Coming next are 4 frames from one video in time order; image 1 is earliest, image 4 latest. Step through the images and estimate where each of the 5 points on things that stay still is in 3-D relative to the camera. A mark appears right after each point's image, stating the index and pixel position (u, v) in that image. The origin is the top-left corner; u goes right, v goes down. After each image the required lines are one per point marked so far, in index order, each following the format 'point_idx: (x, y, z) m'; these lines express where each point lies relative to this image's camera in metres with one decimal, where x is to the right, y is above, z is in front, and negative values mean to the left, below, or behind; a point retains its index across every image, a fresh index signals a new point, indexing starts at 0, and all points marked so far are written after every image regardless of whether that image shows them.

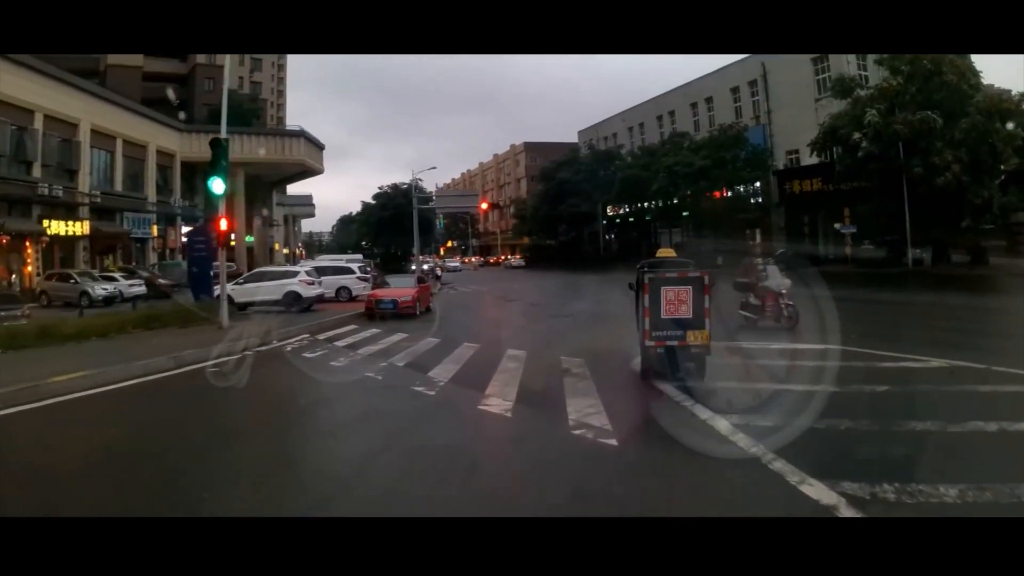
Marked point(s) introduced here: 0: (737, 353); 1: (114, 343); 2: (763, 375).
0: (+3.7, -1.2, +12.6) m
1: (-6.9, -1.0, +12.9) m
2: (+3.5, -1.3, +10.8) m
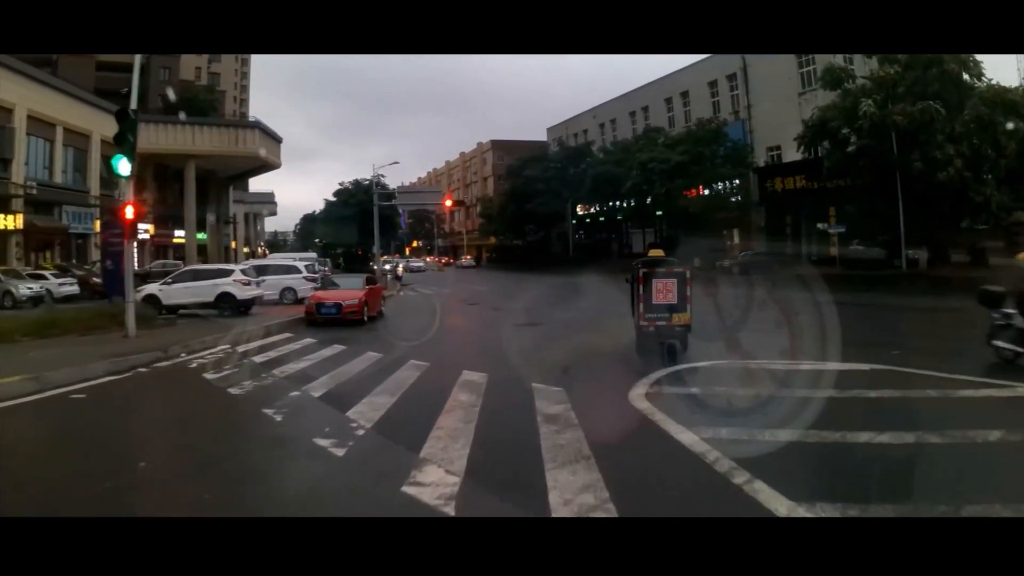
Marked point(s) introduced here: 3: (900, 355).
0: (+3.2, -1.2, +11.8) m
1: (-7.4, -1.0, +11.7) m
2: (+3.1, -1.4, +10.1) m
3: (+6.2, -1.0, +12.2) m
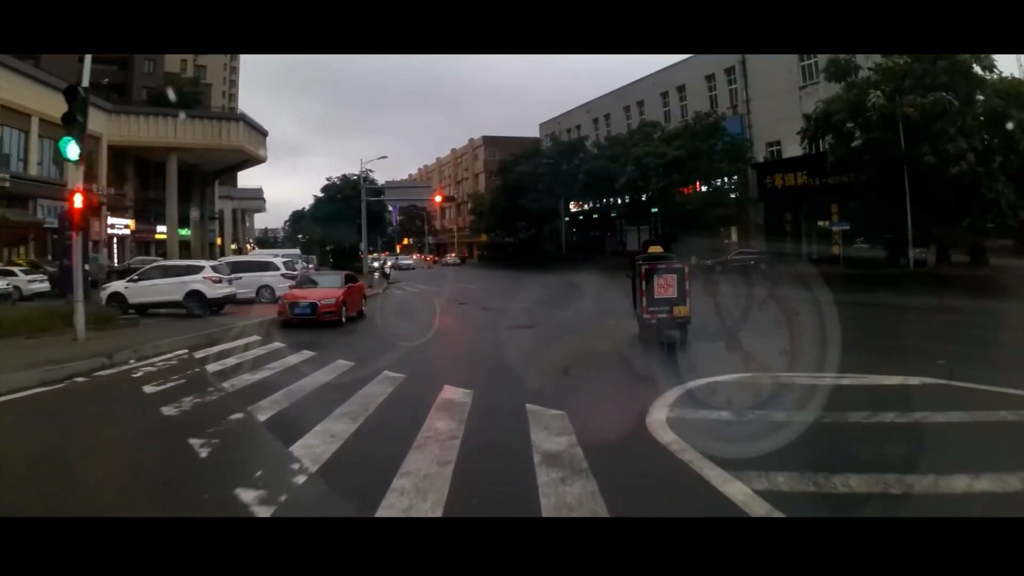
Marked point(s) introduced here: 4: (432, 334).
0: (+3.0, -1.2, +11.4) m
1: (-7.5, -0.9, +11.2) m
2: (+3.0, -1.4, +9.6) m
3: (+6.1, -1.0, +11.8) m
4: (-1.8, -1.0, +16.6) m
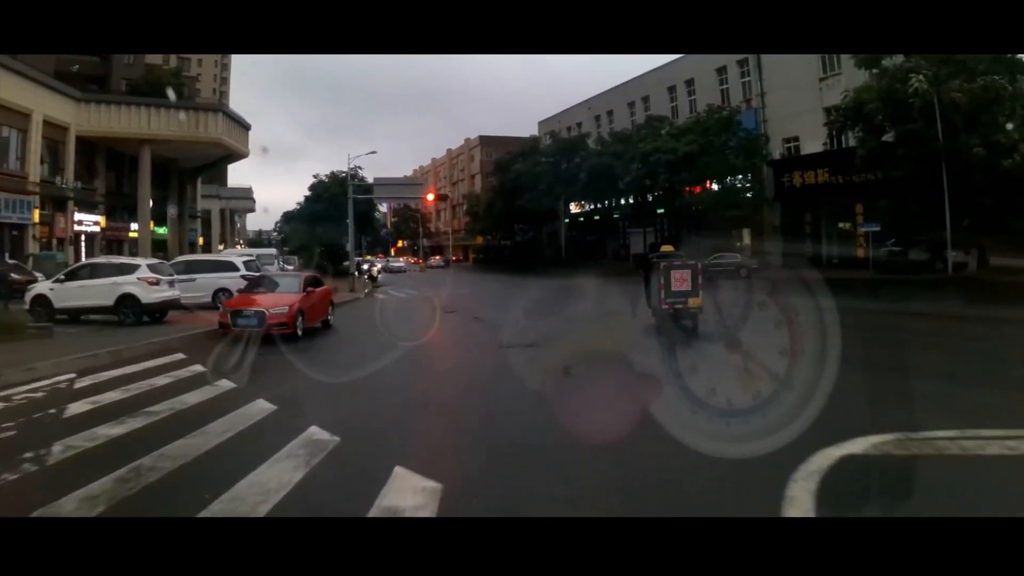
0: (+3.0, -1.3, +10.3) m
1: (-7.6, -0.9, +10.1) m
2: (+2.9, -1.4, +8.6) m
3: (+6.1, -1.2, +10.7) m
4: (-1.9, -1.1, +15.5) m
